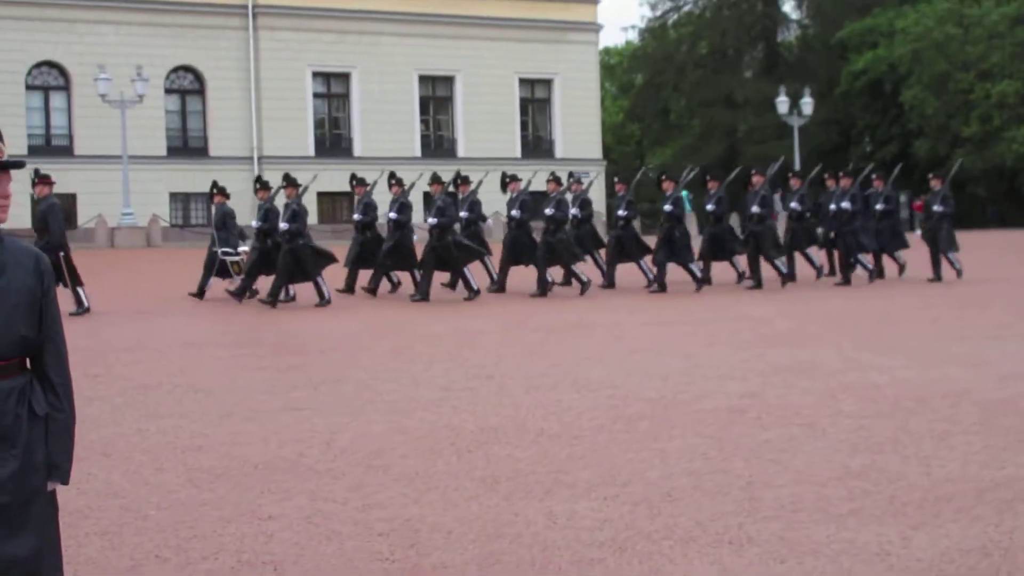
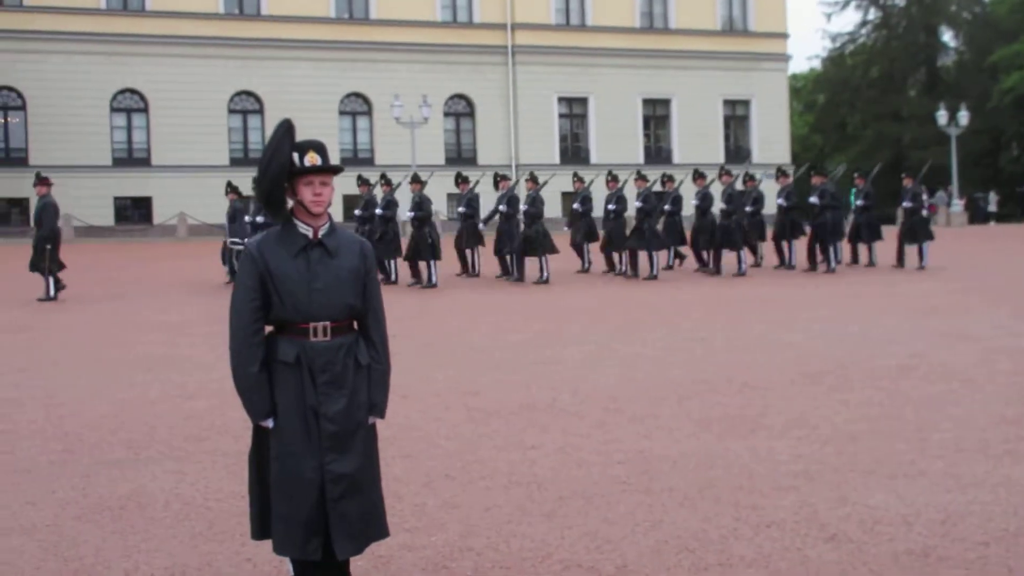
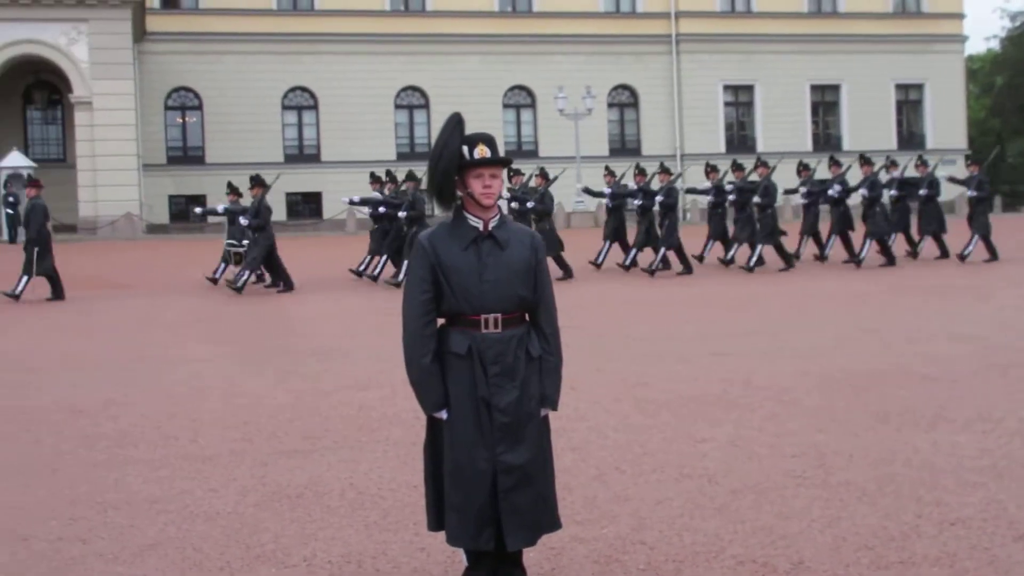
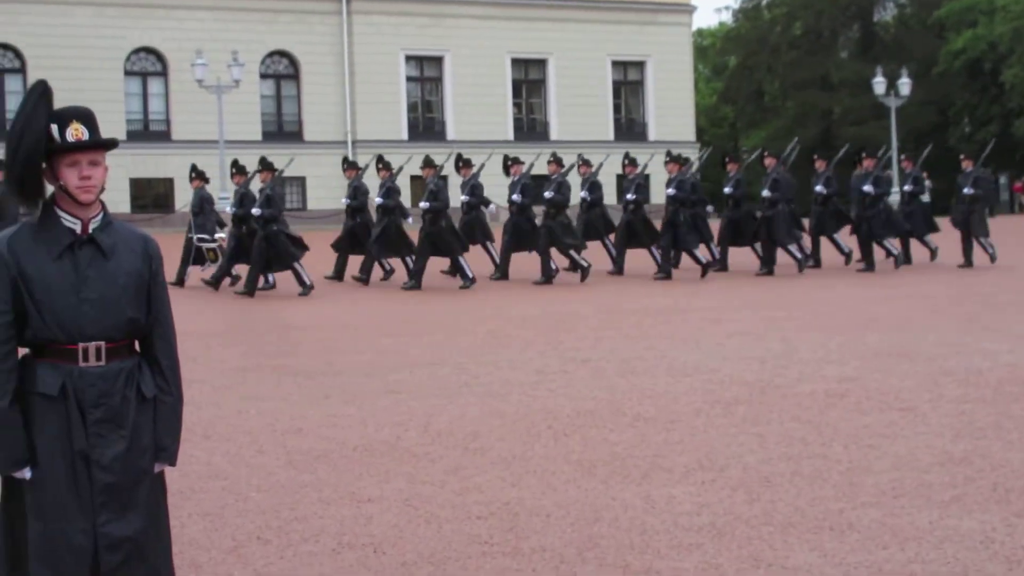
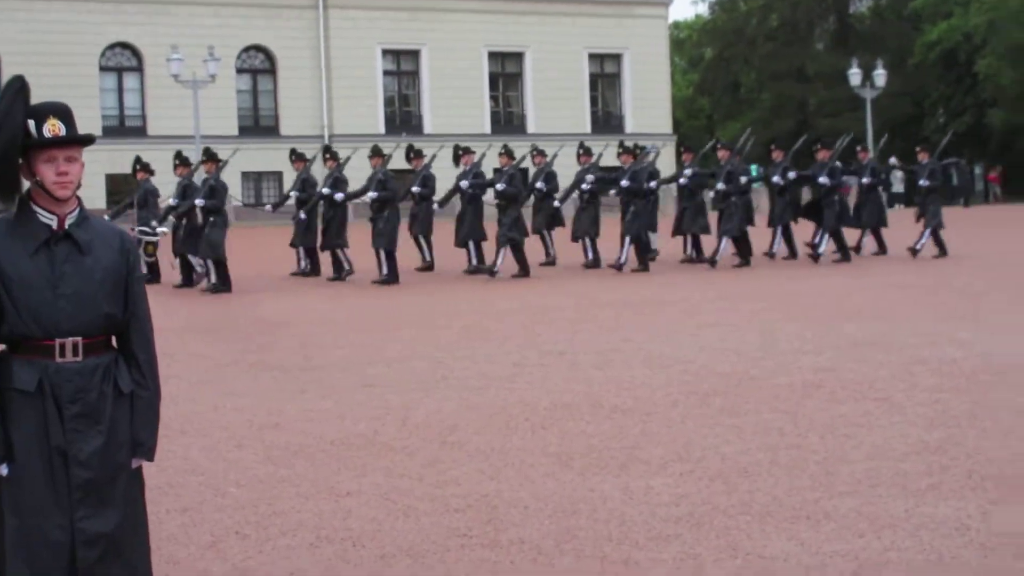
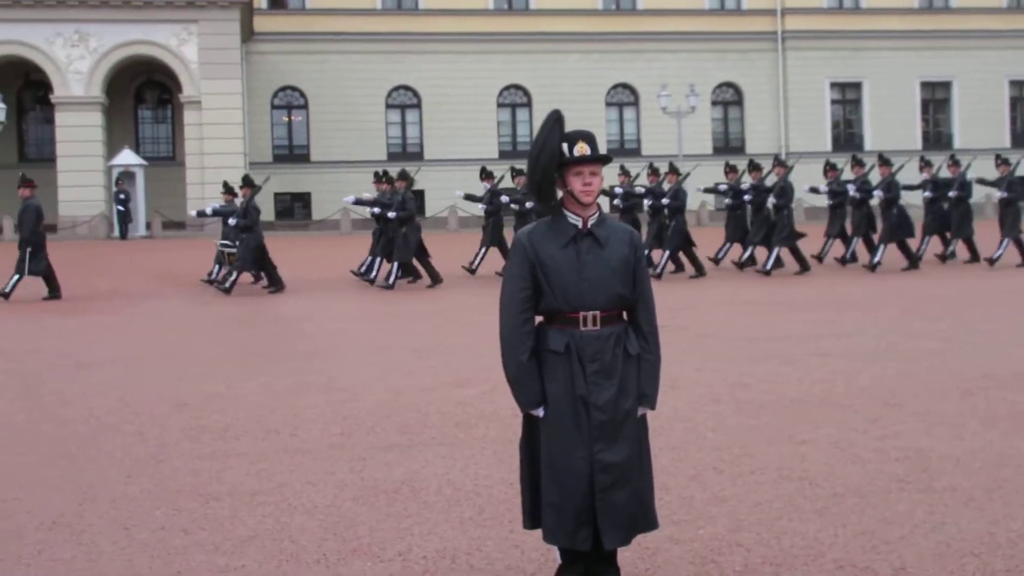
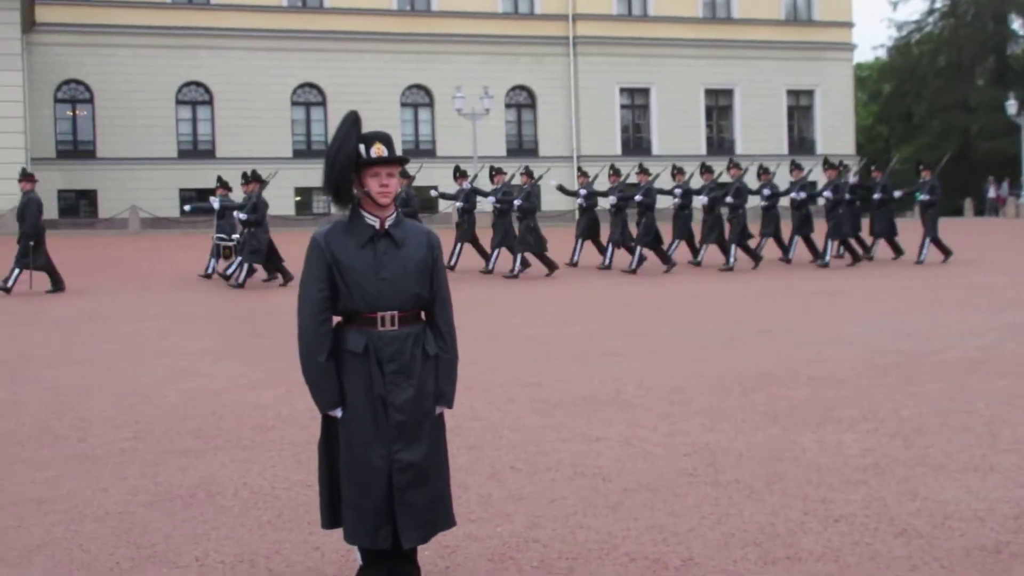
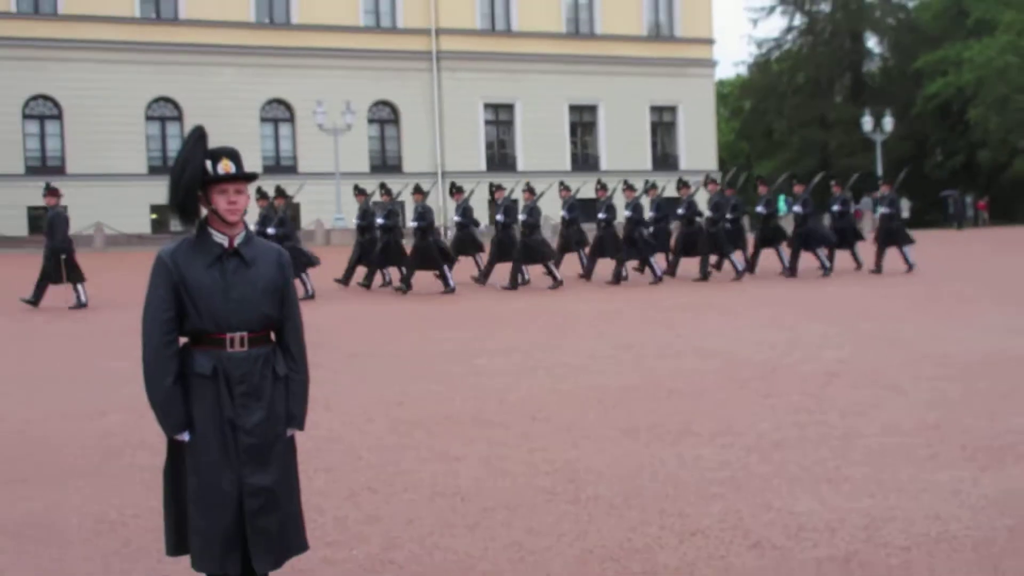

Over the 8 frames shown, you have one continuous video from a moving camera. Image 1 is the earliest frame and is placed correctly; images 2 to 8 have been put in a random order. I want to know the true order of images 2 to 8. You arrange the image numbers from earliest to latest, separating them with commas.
4, 5, 8, 2, 7, 3, 6
